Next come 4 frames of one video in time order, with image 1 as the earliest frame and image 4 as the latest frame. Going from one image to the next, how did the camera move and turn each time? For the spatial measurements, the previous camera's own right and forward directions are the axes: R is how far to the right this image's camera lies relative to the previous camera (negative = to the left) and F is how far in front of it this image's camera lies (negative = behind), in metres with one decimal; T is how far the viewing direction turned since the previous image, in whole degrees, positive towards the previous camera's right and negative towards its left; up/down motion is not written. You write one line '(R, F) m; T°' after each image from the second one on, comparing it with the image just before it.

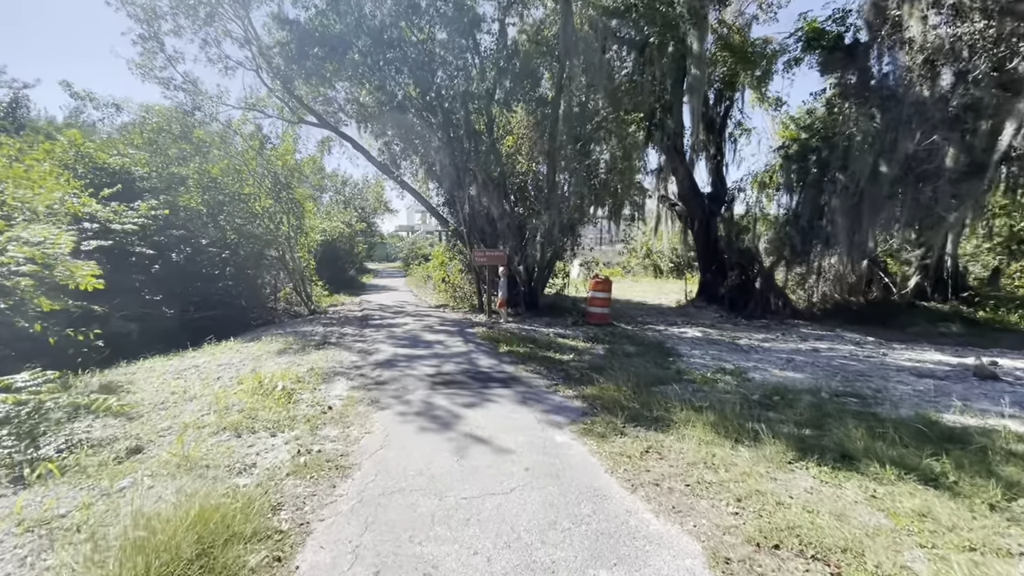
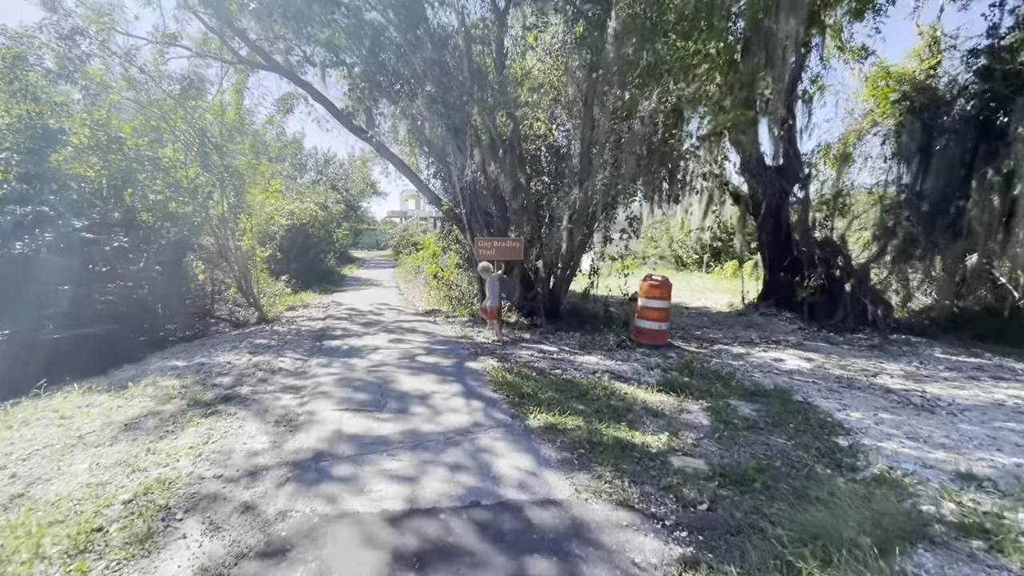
(-0.4, +3.2) m; +1°
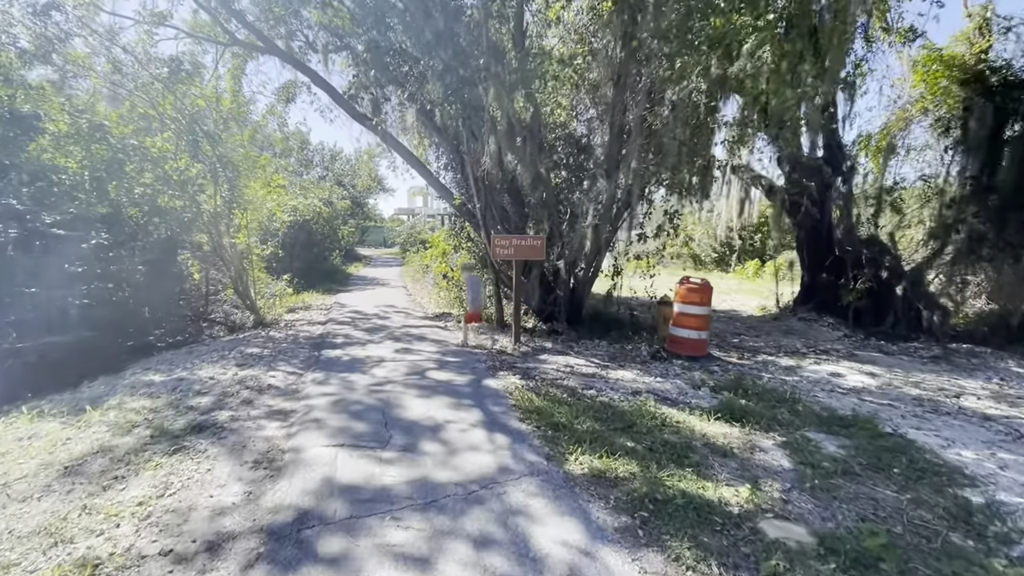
(-0.2, +0.8) m; -1°
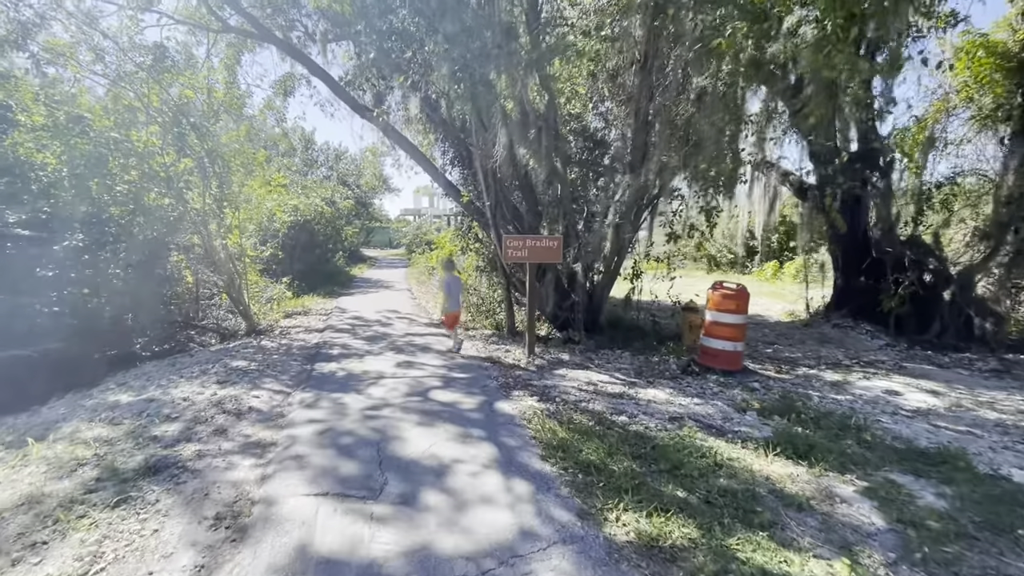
(-0.1, +0.7) m; -1°
